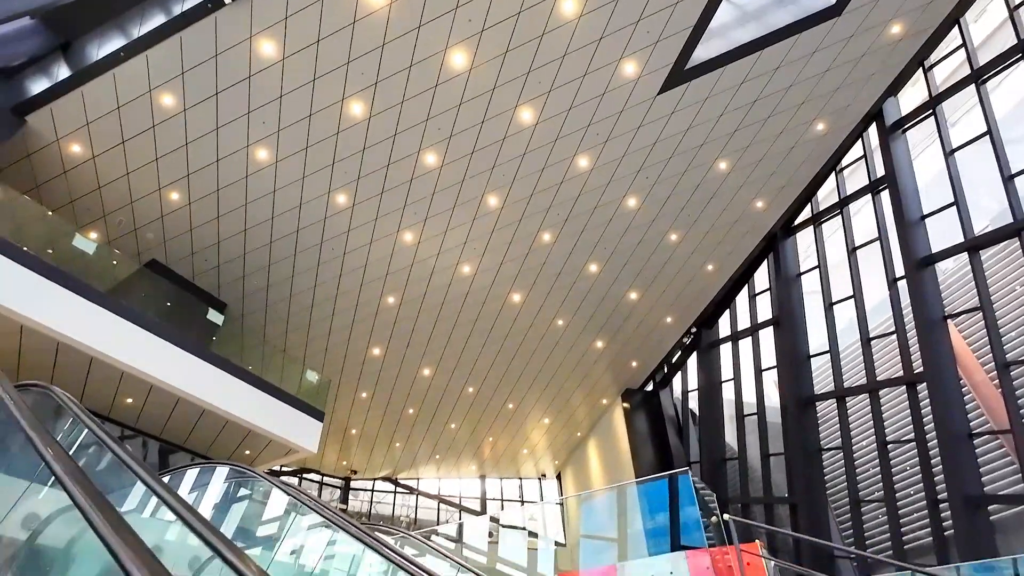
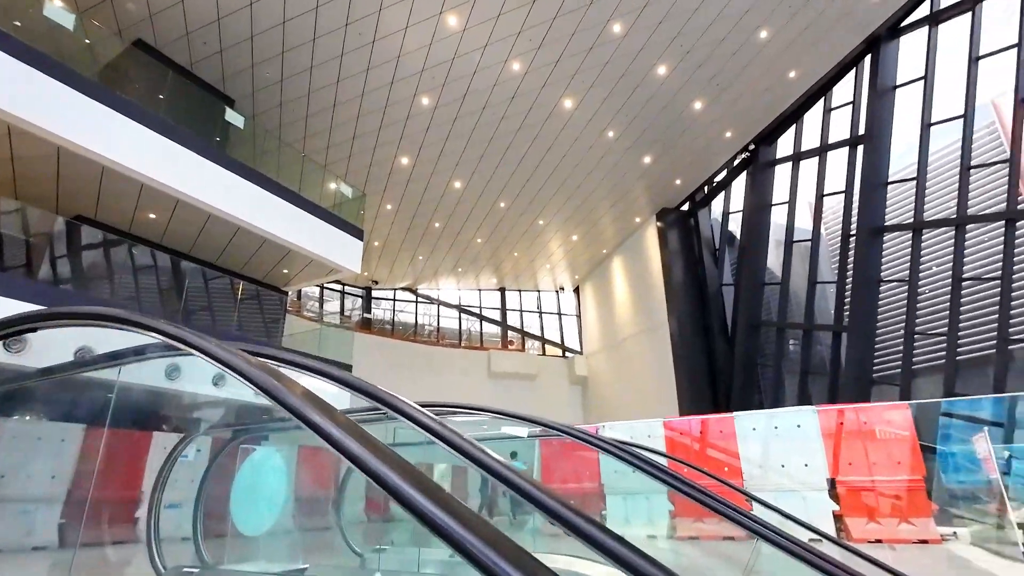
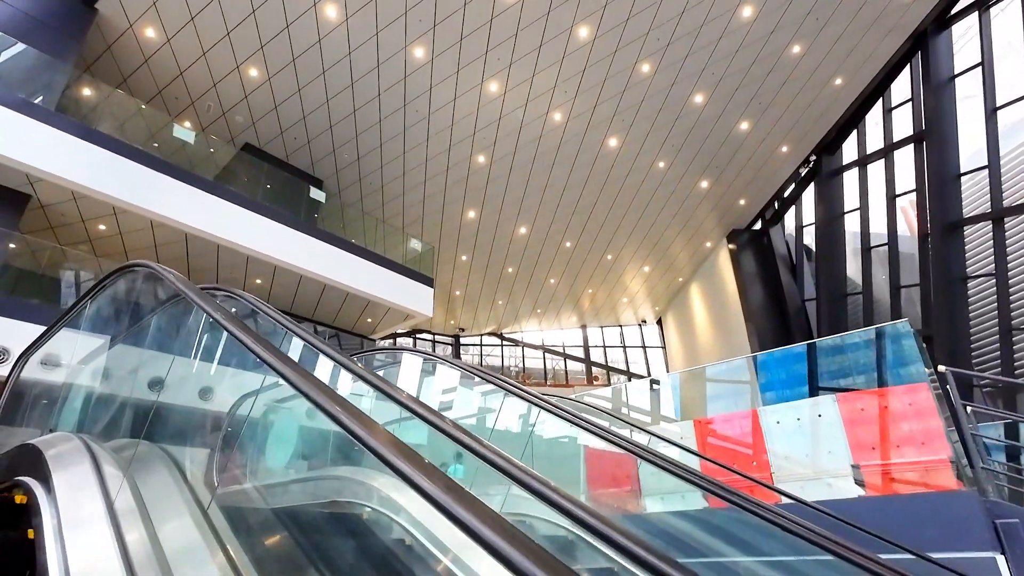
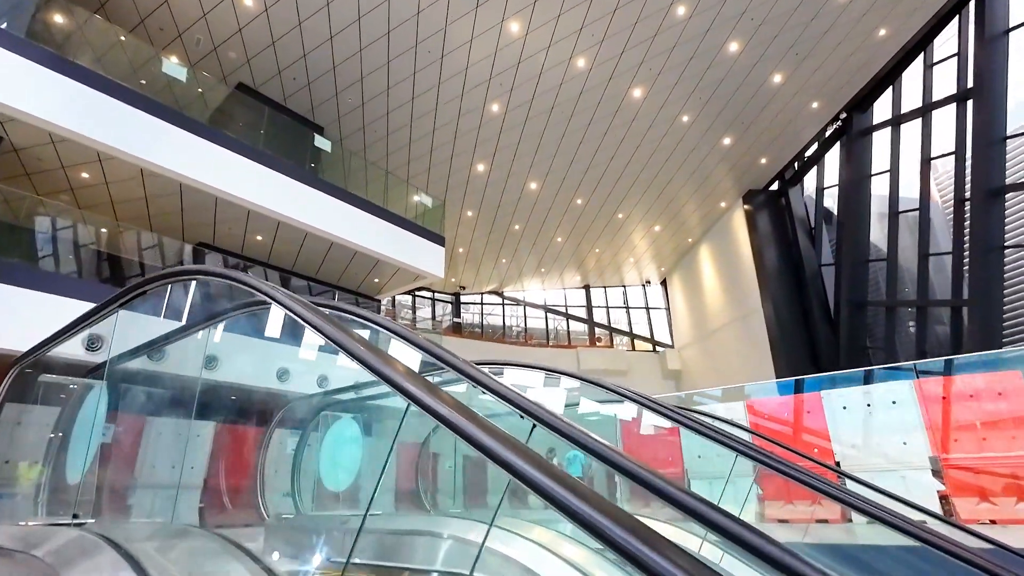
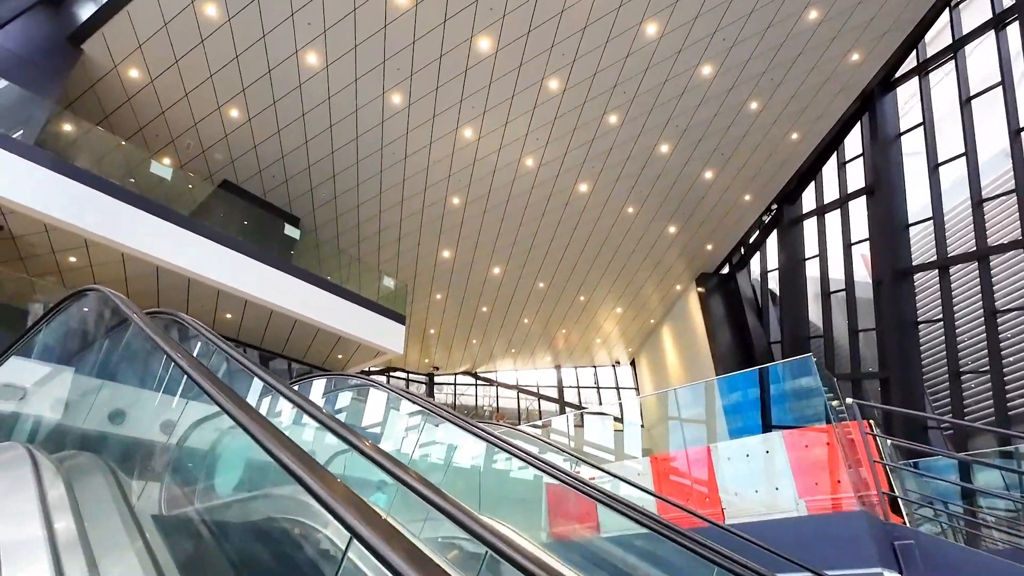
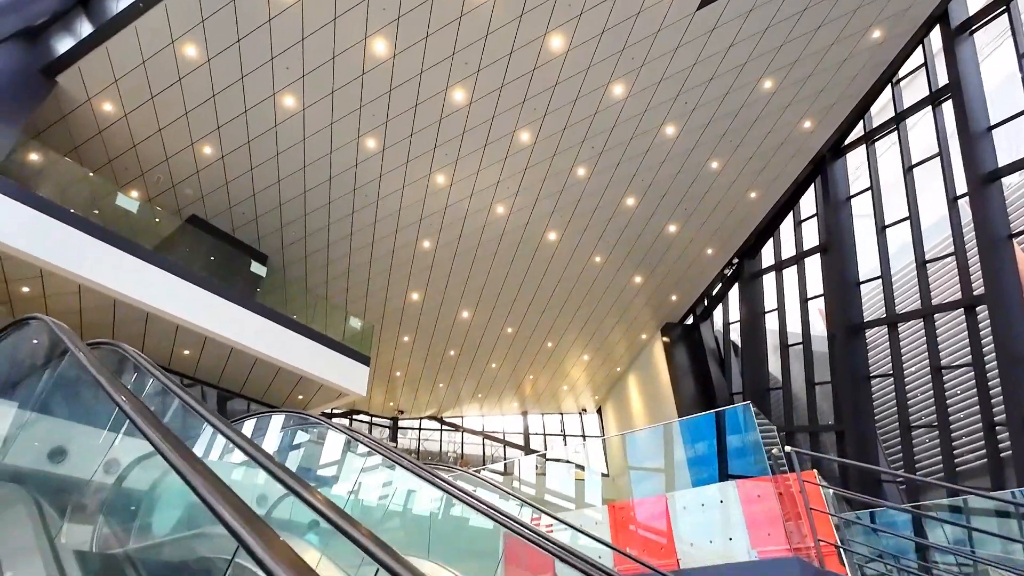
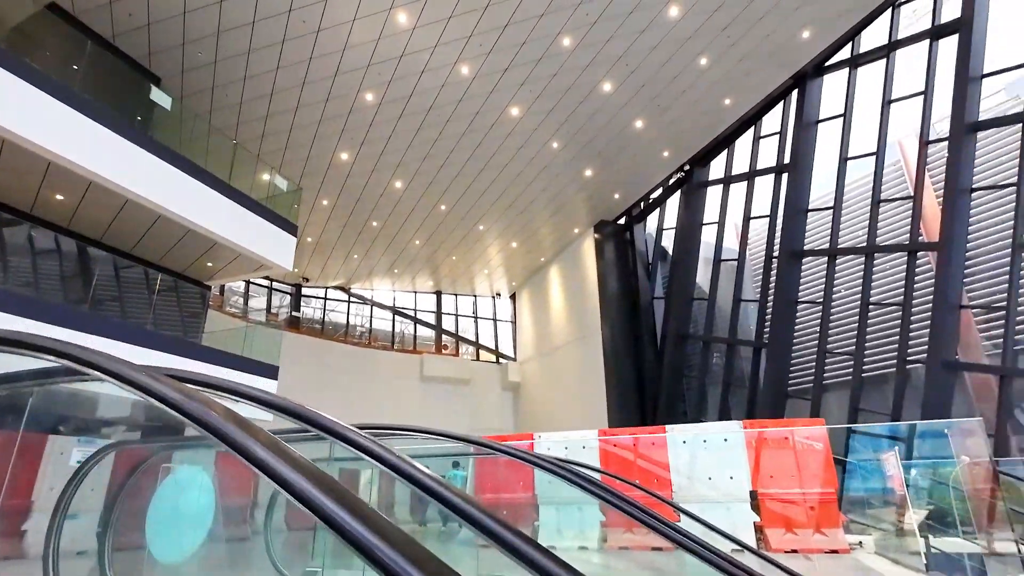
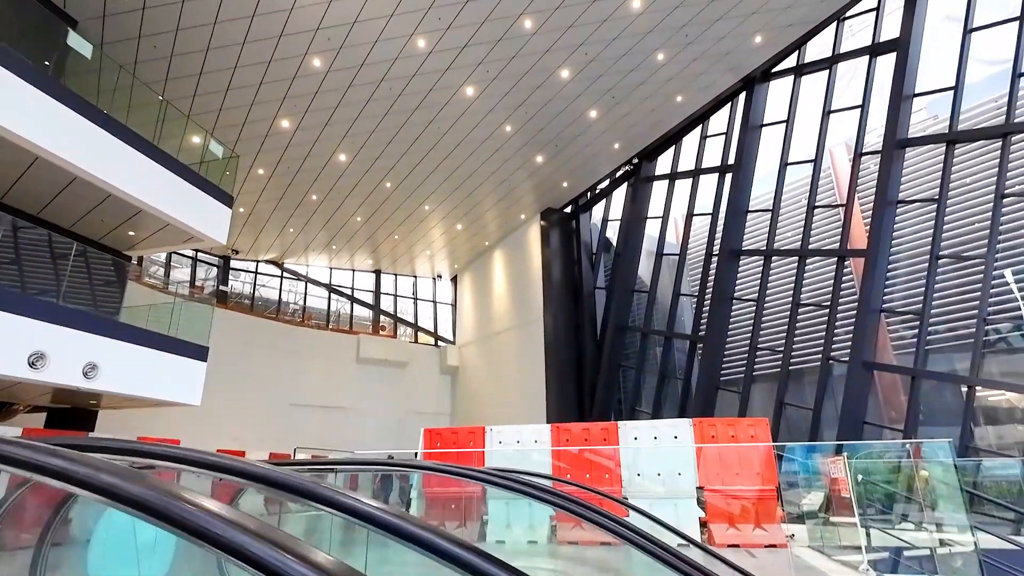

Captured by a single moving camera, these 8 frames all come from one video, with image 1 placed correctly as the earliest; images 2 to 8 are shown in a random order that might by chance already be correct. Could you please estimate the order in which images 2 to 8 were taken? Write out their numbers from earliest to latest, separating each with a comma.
6, 5, 3, 4, 2, 7, 8
